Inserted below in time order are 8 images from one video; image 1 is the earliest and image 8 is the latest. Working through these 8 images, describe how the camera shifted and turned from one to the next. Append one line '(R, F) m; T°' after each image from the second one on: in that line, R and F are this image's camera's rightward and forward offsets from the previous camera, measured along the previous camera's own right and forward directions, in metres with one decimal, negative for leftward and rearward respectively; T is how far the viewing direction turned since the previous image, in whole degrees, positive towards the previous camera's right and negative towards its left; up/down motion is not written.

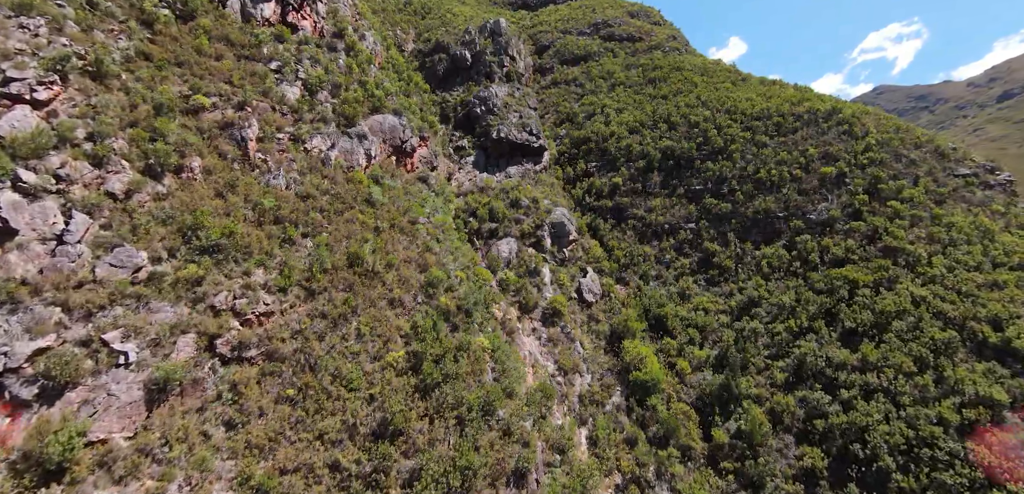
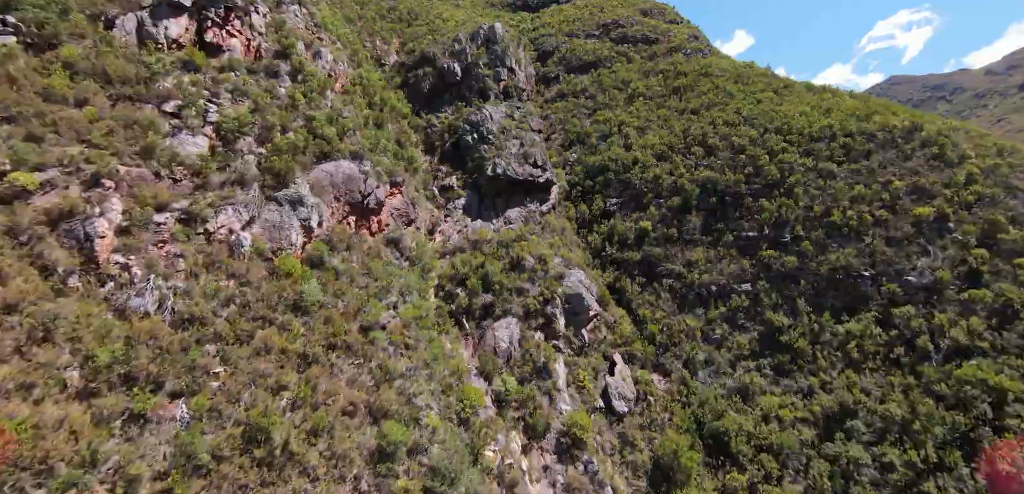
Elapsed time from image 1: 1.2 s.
(+0.5, +10.7) m; -1°
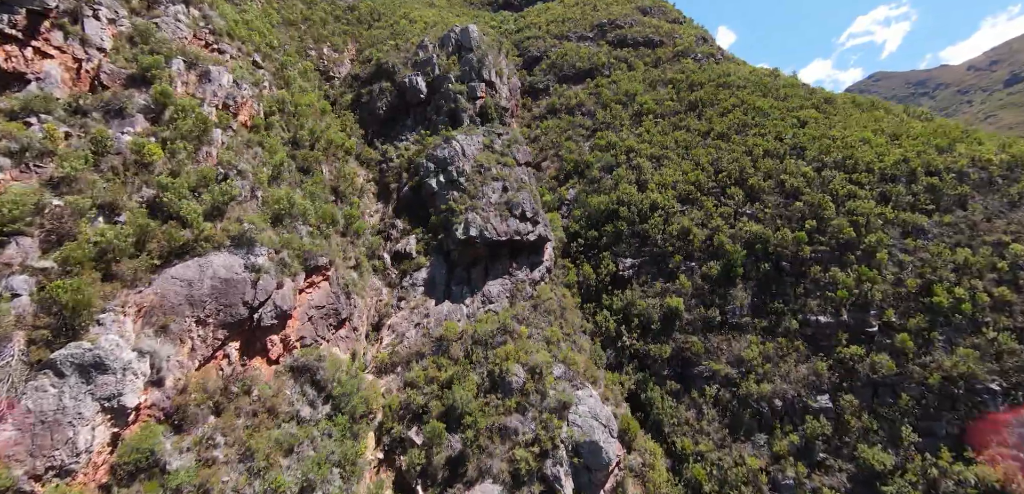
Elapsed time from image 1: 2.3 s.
(+0.4, +11.3) m; +1°
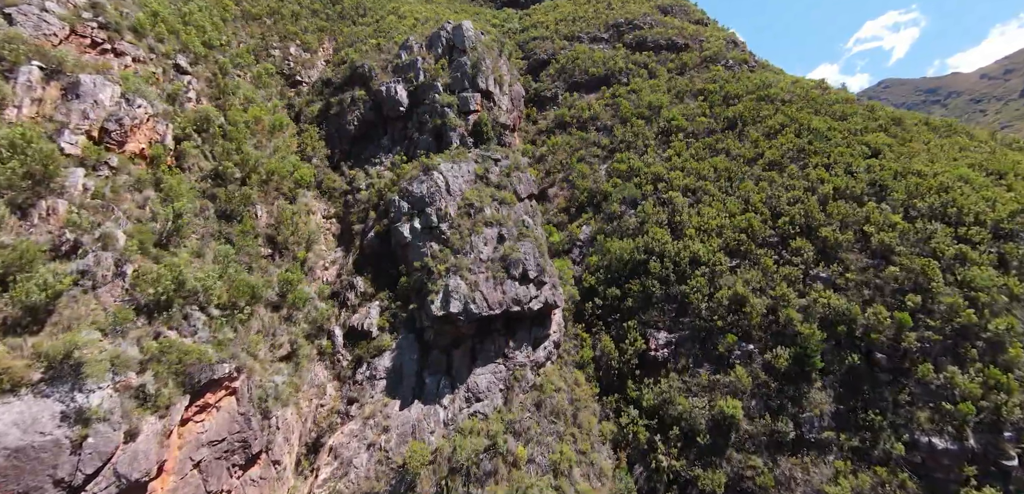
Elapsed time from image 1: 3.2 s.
(+0.2, +8.0) m; 0°
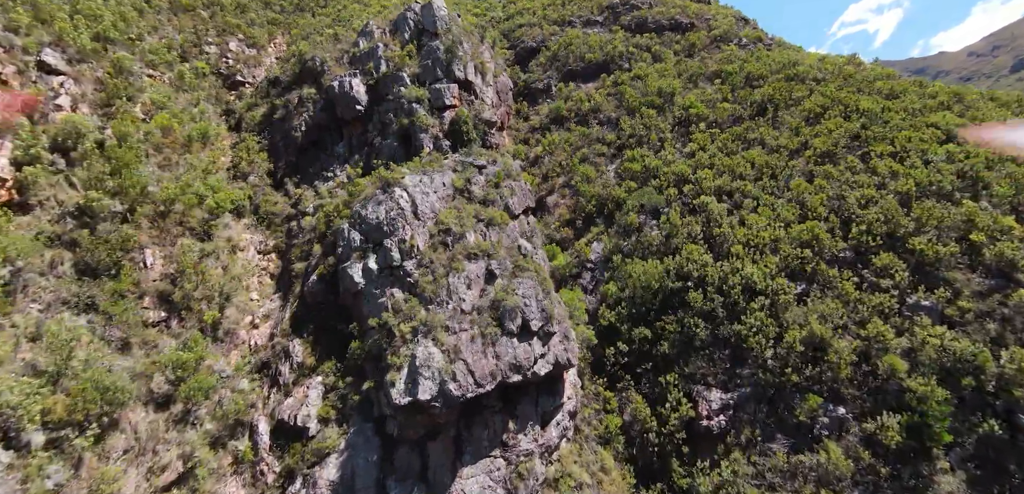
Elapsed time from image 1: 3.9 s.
(+0.1, +6.7) m; +1°
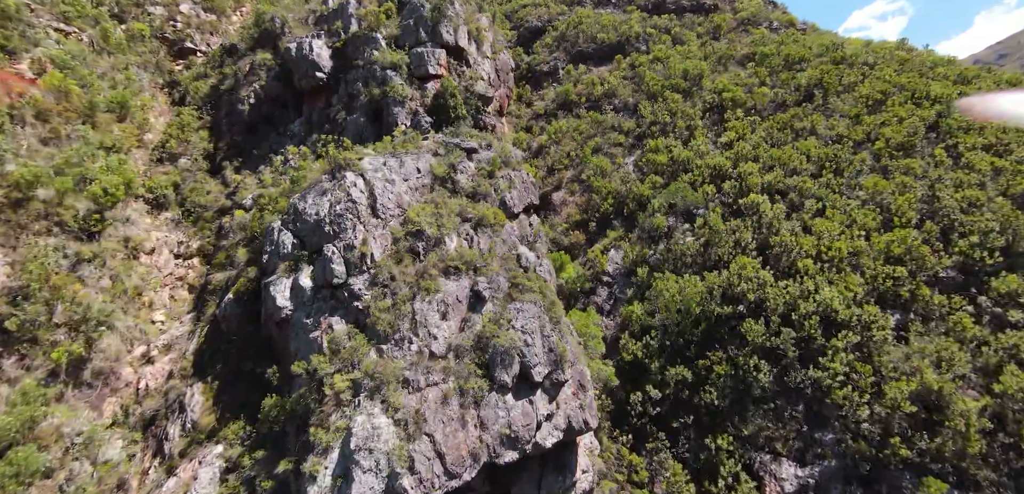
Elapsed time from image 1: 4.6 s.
(+0.1, +5.3) m; 0°
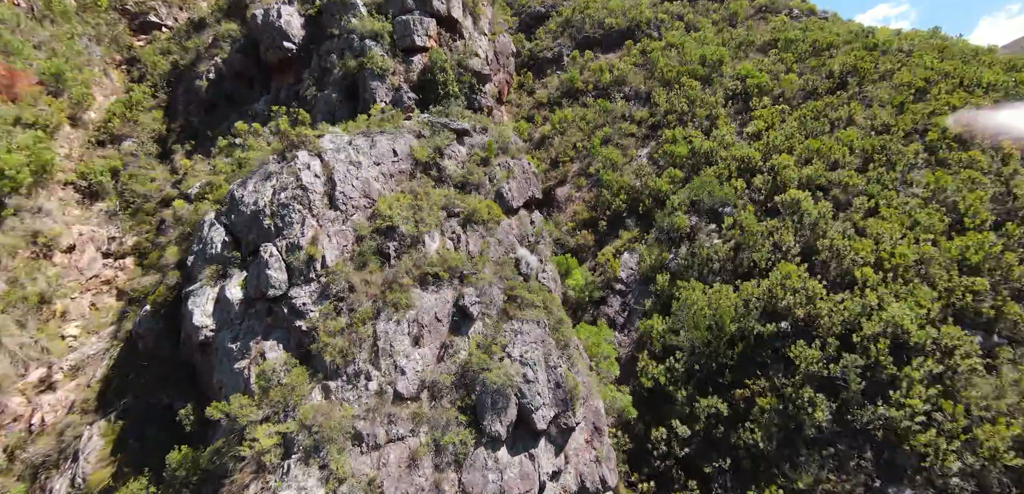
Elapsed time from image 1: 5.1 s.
(0.0, +2.9) m; 0°
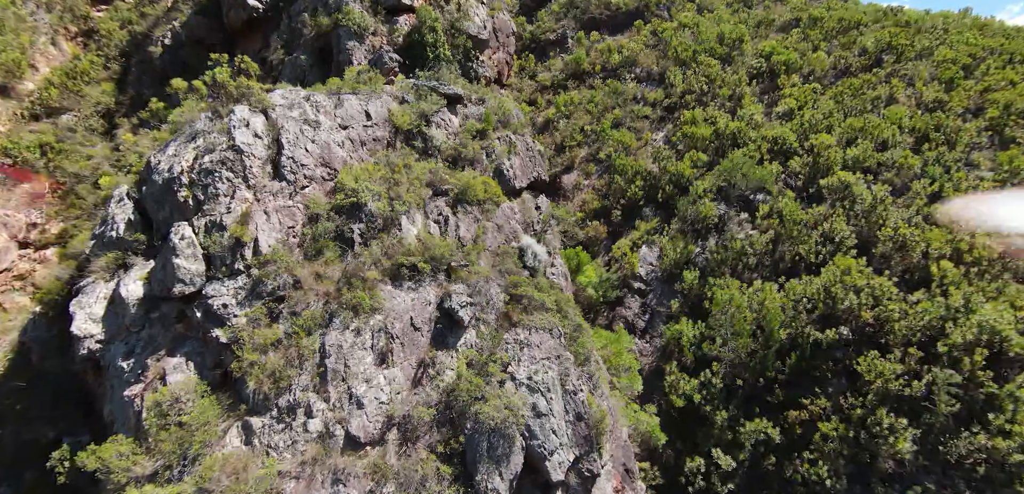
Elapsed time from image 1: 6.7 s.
(-0.1, +2.4) m; 0°
